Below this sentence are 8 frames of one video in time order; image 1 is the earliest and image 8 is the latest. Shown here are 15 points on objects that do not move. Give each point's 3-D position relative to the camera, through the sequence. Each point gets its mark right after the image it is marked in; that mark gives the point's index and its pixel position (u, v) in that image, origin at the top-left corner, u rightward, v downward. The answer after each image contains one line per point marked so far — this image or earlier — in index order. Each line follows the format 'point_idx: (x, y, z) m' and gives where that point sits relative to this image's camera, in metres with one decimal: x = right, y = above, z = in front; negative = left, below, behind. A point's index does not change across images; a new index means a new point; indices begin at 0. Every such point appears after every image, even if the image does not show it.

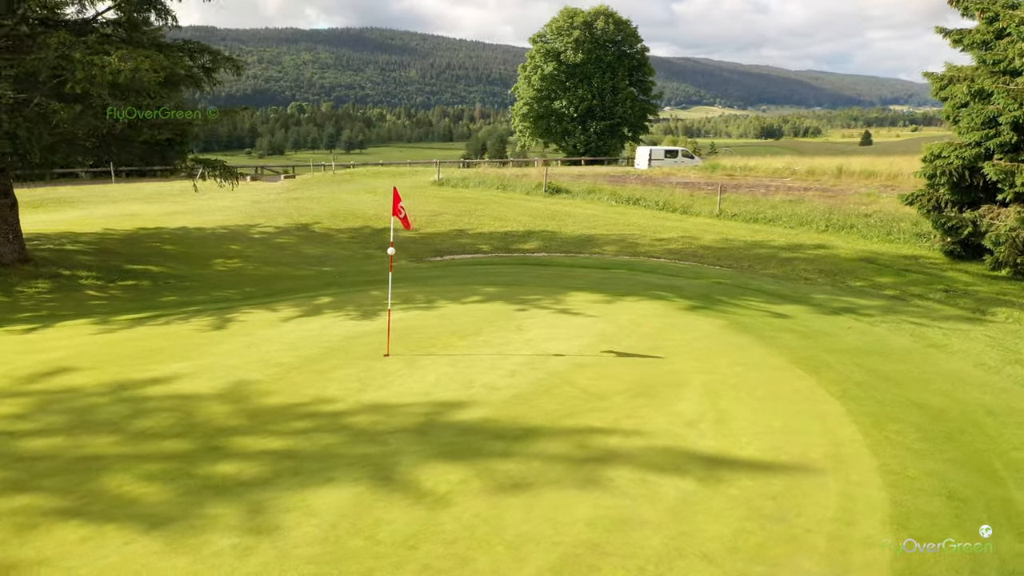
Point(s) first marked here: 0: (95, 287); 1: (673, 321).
0: (-6.7, 0.0, +13.3) m
1: (+2.0, -0.4, +10.6) m
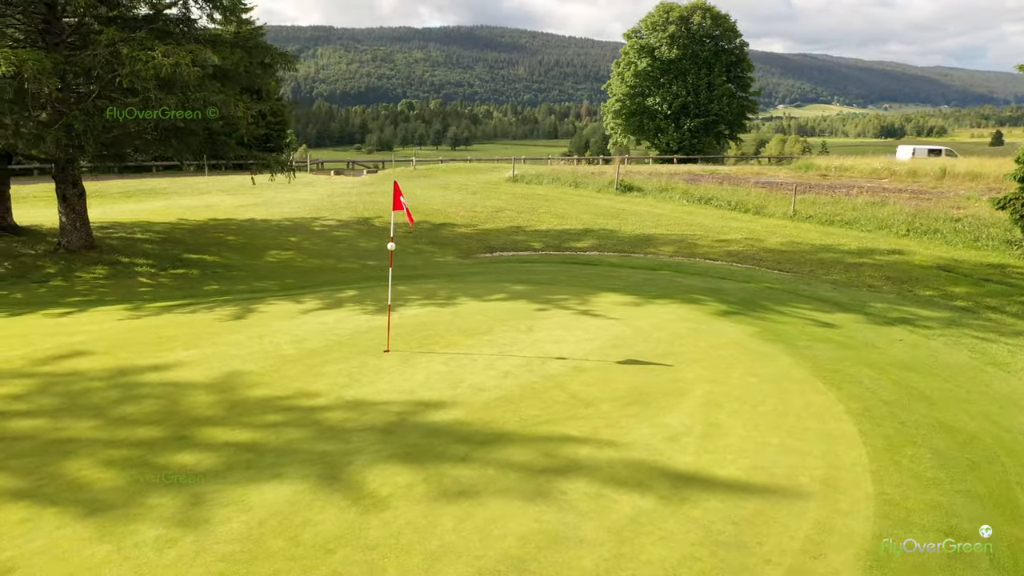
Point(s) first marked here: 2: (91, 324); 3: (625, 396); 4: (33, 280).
0: (-6.1, +0.2, +13.8) m
1: (+2.2, -0.5, +10.1) m
2: (-5.1, -0.4, +10.0) m
3: (+1.0, -1.0, +7.5) m
4: (-7.7, +0.1, +13.2) m
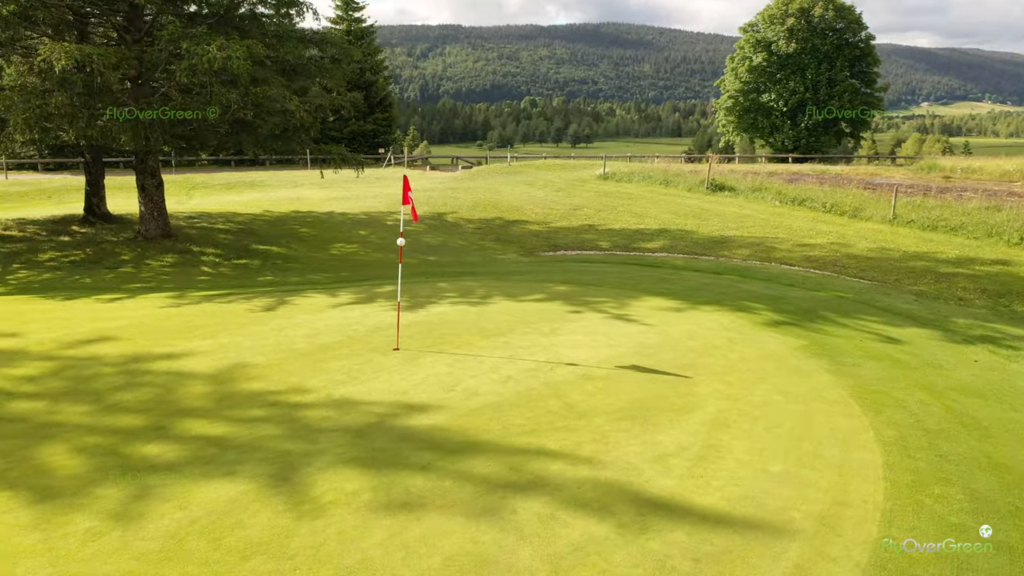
0: (-5.2, +0.4, +14.2) m
1: (+2.5, -0.5, +9.4) m
2: (-4.8, -0.3, +10.3) m
3: (+0.9, -1.0, +7.0) m
4: (-6.8, +0.4, +13.9) m
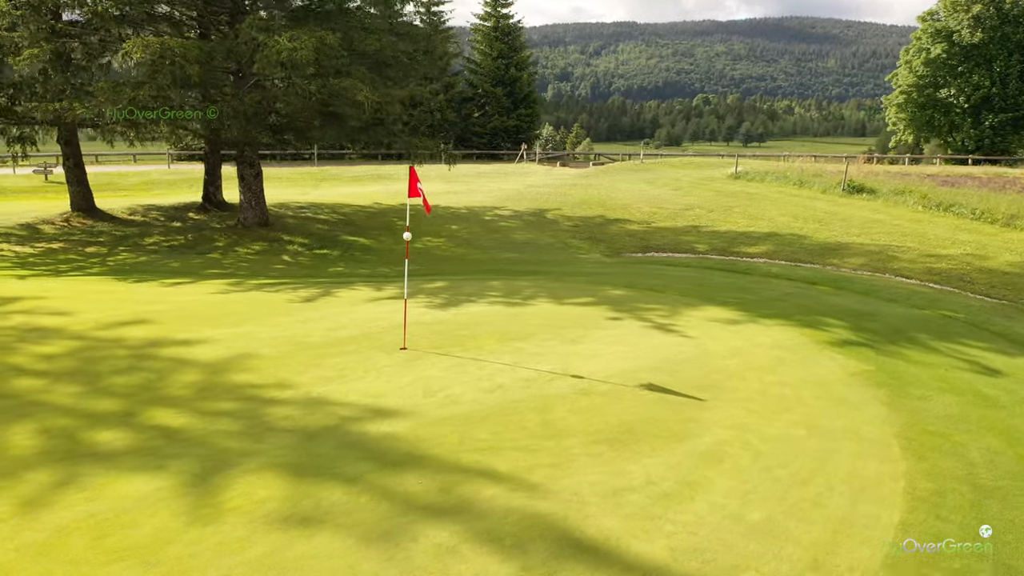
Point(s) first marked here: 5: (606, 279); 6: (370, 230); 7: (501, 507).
0: (-3.8, +0.6, +14.5) m
1: (+2.7, -0.7, +8.3) m
2: (-4.2, -0.1, +10.6) m
3: (+0.7, -1.1, +6.2) m
4: (-5.5, +0.6, +14.5) m
5: (+1.3, +0.1, +11.8) m
6: (-2.9, +1.2, +16.9) m
7: (-0.1, -1.4, +5.1) m
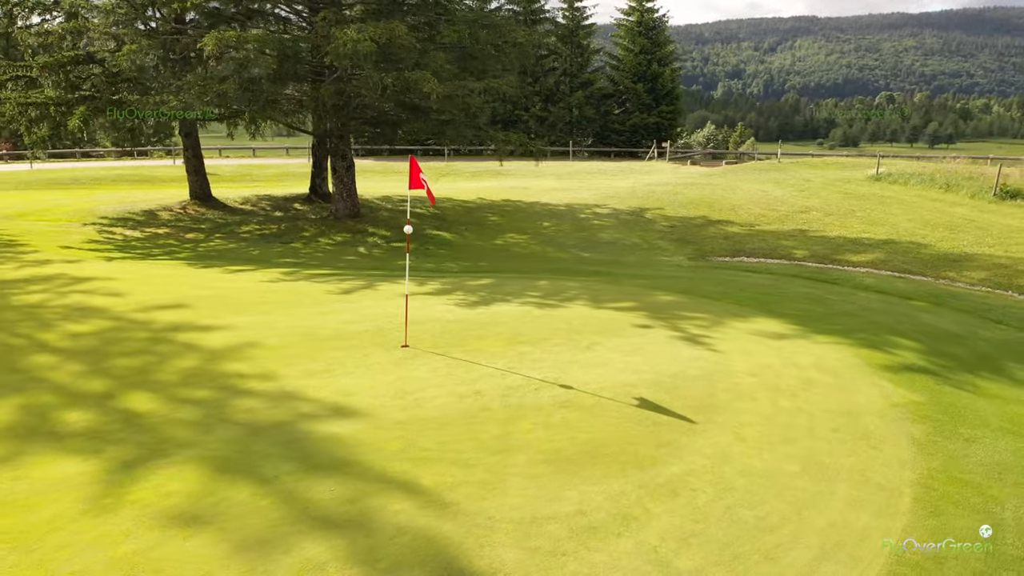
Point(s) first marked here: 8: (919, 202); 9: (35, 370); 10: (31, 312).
0: (-2.5, +0.8, +14.6) m
1: (+2.7, -0.8, +7.2) m
2: (-3.6, +0.1, +10.8) m
3: (+0.3, -1.1, +5.6) m
4: (-4.1, +0.9, +14.9) m
5: (+2.1, +0.1, +11.0) m
6: (-1.1, +1.3, +16.8) m
7: (-0.6, -1.4, +4.7) m
8: (+9.4, +2.0, +18.9) m
9: (-4.2, -0.7, +7.4) m
10: (-5.4, -0.3, +9.3) m
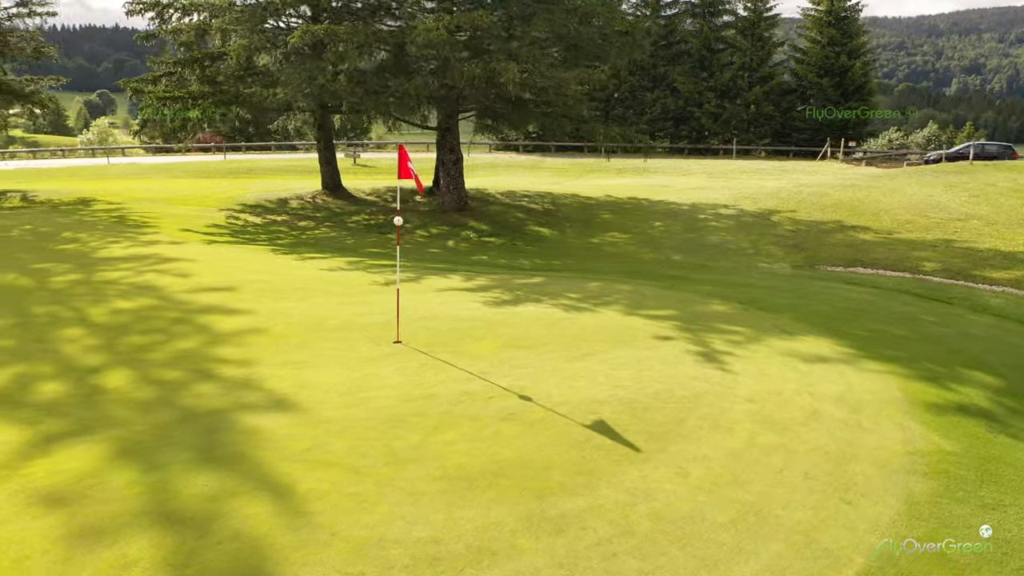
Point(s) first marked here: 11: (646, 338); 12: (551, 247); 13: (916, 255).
0: (-0.9, +0.9, +14.5) m
1: (+2.4, -0.9, +6.1) m
2: (-2.9, +0.3, +11.1) m
3: (-0.3, -1.1, +5.1) m
4: (-2.4, +1.0, +15.1) m
5: (+2.7, 0.0, +9.9) m
6: (+1.0, +1.3, +16.2) m
7: (-1.5, -1.3, +4.4) m
8: (+11.7, +1.4, +15.9) m
9: (-4.3, -0.5, +7.9) m
10: (-5.0, 0.0, +10.0) m
11: (+1.3, -0.5, +7.7) m
12: (+0.7, +0.7, +14.0) m
13: (+6.3, +0.5, +12.9) m
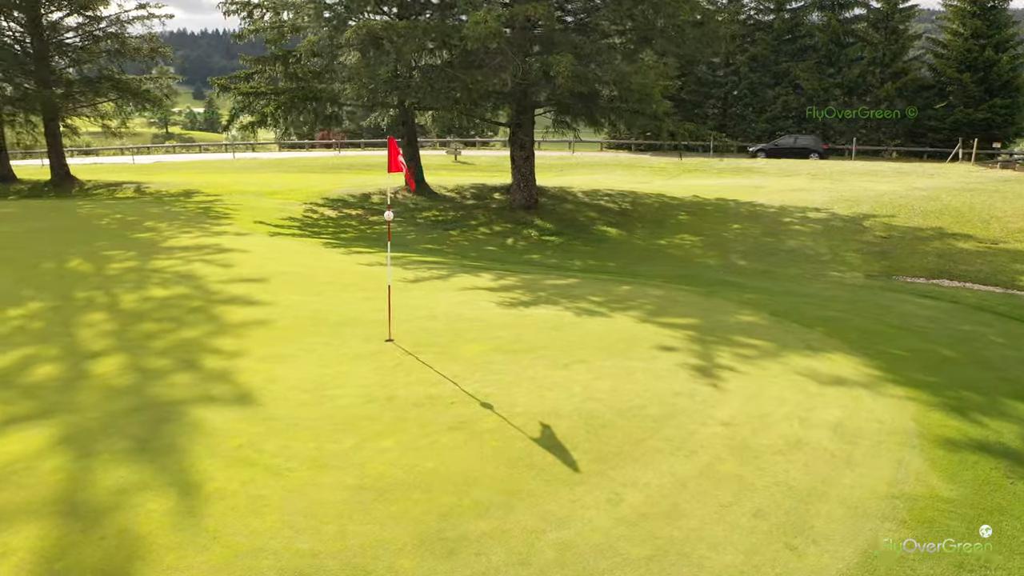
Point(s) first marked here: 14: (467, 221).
0: (+0.2, +0.9, +14.1) m
1: (+2.1, -1.0, +5.4) m
2: (-2.3, +0.3, +11.1) m
3: (-0.8, -1.1, +4.8) m
4: (-1.2, +1.1, +15.1) m
5: (+3.0, -0.2, +9.1) m
6: (+2.4, +1.2, +15.6) m
7: (-2.0, -1.3, +4.4) m
8: (+12.9, +1.0, +13.6) m
9: (-4.3, -0.4, +8.2) m
10: (-4.6, +0.2, +10.4) m
11: (+1.2, -0.5, +7.1) m
12: (+1.6, +0.7, +13.5) m
13: (+7.0, +0.3, +11.5) m
14: (-0.9, +1.2, +15.4) m
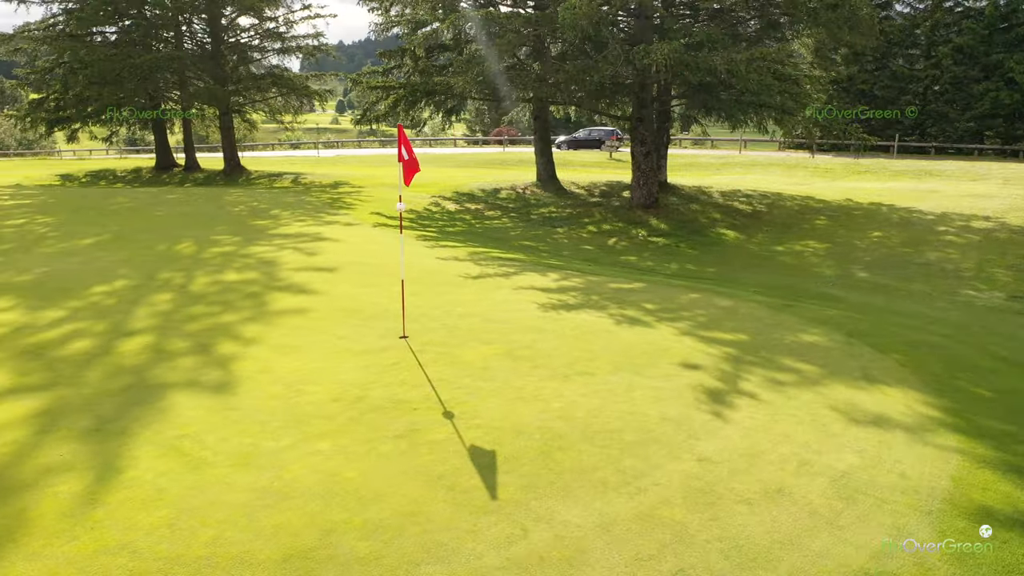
0: (+1.9, +0.8, +13.4) m
1: (+1.7, -1.1, +4.4) m
2: (-1.3, +0.4, +11.0) m
3: (-1.2, -1.1, +4.5) m
4: (+0.8, +1.1, +14.6) m
5: (+3.4, -0.3, +7.8) m
6: (+4.4, +1.1, +14.3) m
7: (-2.5, -1.1, +4.4) m
8: (+14.1, +0.3, +10.0) m
9: (-3.8, -0.2, +8.6) m
10: (-3.6, +0.4, +10.8) m
11: (+1.2, -0.6, +6.3) m
12: (+3.1, +0.5, +12.4) m
13: (+7.9, -0.1, +9.3) m
14: (+1.1, +1.2, +14.9) m
